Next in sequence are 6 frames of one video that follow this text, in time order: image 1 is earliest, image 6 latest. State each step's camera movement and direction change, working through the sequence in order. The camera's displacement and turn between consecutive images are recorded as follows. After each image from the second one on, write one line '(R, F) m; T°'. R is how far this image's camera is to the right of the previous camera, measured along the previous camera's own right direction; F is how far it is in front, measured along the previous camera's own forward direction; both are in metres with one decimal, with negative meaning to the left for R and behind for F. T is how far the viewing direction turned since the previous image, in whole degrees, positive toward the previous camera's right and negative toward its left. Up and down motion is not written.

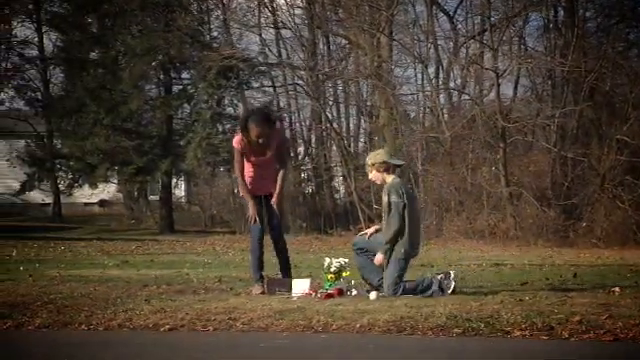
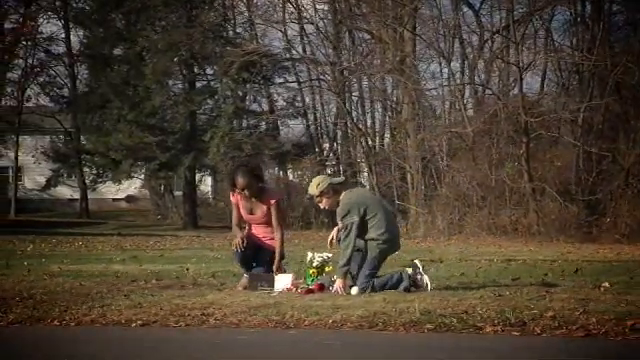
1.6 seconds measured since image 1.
(+0.9, 0.0) m; -4°
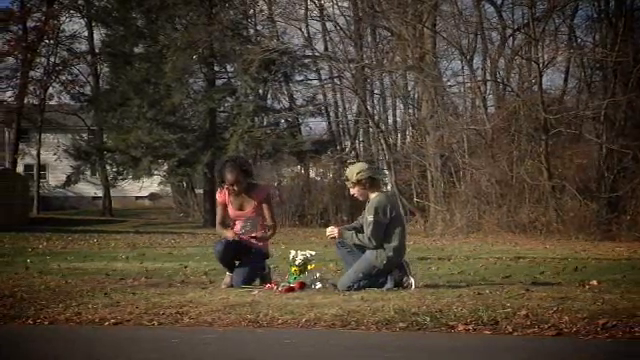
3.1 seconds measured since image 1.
(+0.9, 0.0) m; -3°
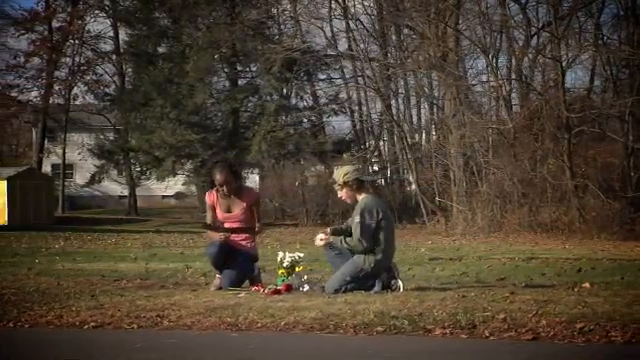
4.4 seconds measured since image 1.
(+0.8, 0.0) m; -3°
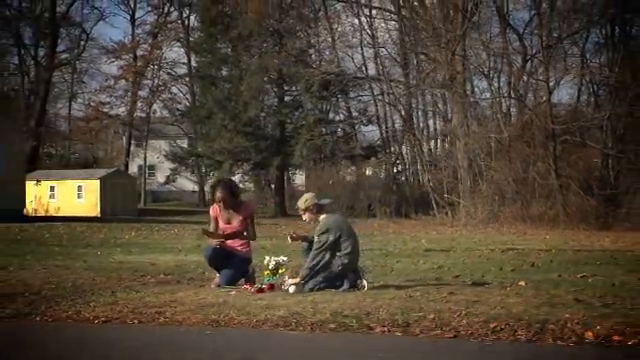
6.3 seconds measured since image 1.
(+2.1, -1.8) m; -8°
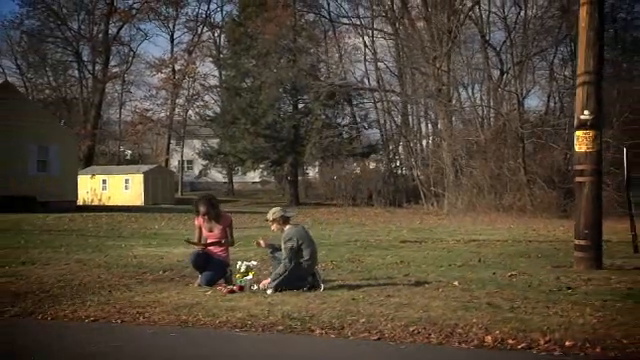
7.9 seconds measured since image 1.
(+2.1, -1.5) m; -6°
